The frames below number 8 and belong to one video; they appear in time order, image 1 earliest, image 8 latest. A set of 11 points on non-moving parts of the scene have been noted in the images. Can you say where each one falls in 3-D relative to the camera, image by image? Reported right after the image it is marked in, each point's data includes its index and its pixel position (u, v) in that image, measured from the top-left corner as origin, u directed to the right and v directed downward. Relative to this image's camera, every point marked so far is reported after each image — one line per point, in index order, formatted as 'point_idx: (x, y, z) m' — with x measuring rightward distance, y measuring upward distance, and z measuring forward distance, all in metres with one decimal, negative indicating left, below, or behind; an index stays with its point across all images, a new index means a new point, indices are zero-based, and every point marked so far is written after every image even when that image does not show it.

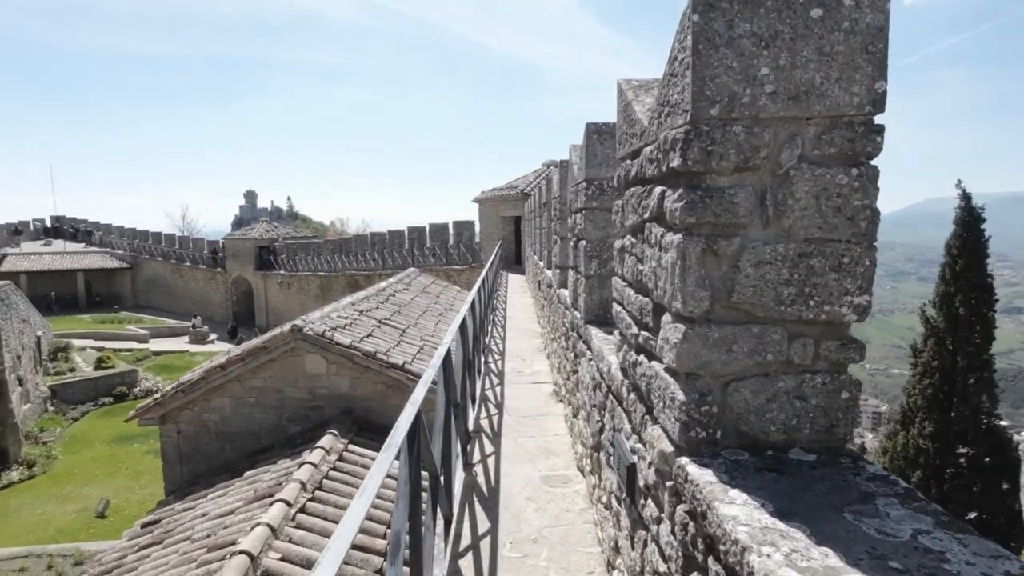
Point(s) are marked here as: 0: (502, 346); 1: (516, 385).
0: (-0.1, -0.7, +6.5) m
1: (0.0, -0.9, +5.0) m
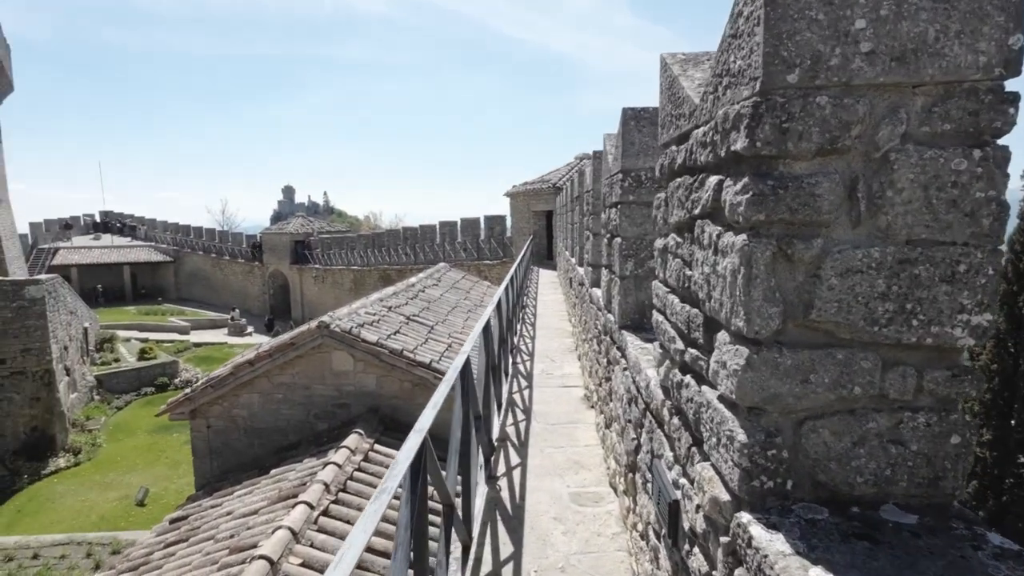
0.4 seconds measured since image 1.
0: (+0.2, -0.7, +6.3) m
1: (+0.3, -0.9, +4.8) m
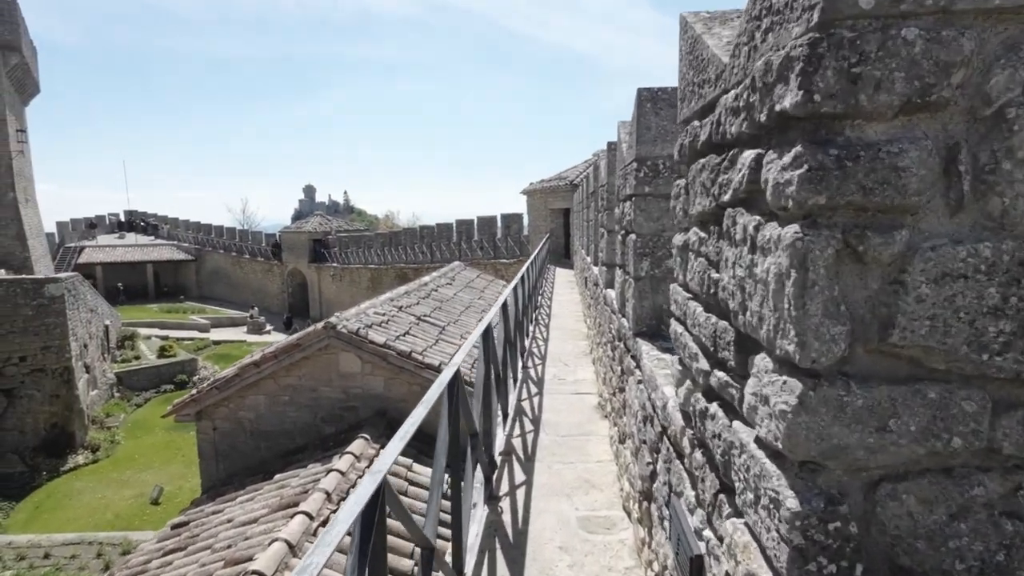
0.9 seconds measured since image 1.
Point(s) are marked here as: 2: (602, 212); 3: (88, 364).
0: (+0.3, -0.7, +6.0) m
1: (+0.4, -0.9, +4.5) m
2: (+0.7, +0.6, +4.4) m
3: (-13.5, -2.4, +17.9) m
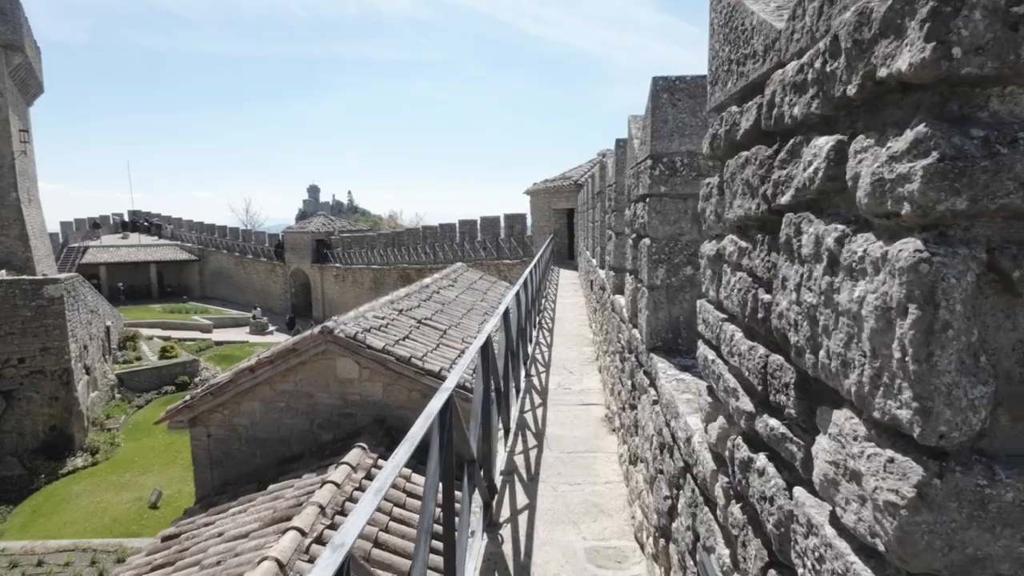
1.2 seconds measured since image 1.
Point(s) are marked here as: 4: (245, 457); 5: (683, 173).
0: (+0.4, -0.7, +5.8) m
1: (+0.4, -0.9, +4.3) m
2: (+0.7, +0.6, +4.2) m
3: (-13.4, -2.4, +17.7) m
4: (-3.3, -2.1, +6.9) m
5: (+0.7, +0.5, +2.3) m
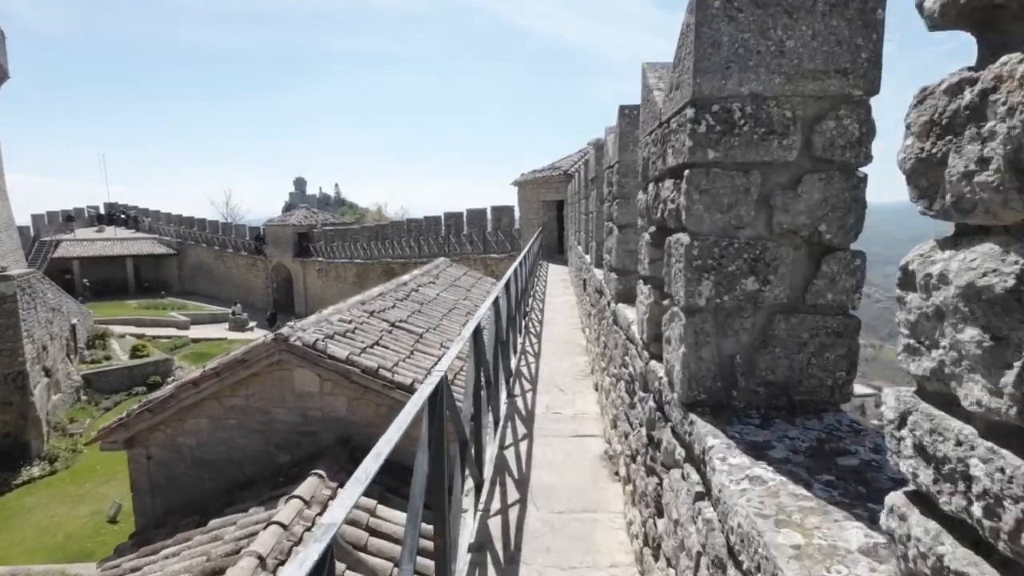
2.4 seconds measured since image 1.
0: (+0.2, -0.7, +5.0) m
1: (+0.2, -0.9, +3.5) m
2: (+0.6, +0.6, +3.4) m
3: (-13.8, -2.3, +16.7) m
4: (-3.5, -2.1, +6.1) m
5: (+0.6, +0.4, +1.5) m
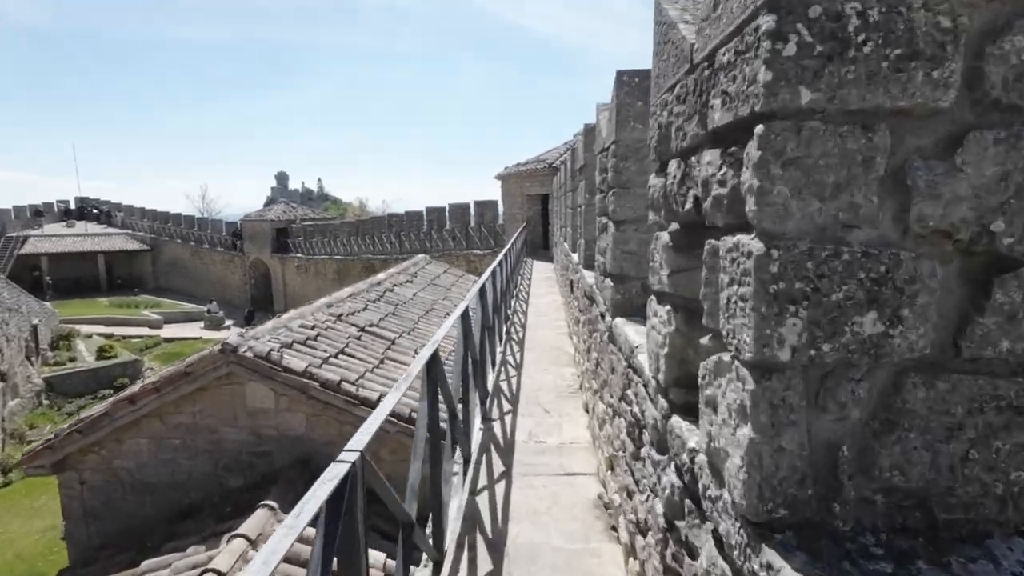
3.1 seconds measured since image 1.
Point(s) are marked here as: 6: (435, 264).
0: (0.0, -0.7, +4.4) m
1: (+0.1, -1.0, +2.9) m
2: (+0.5, +0.5, +2.8) m
3: (-14.2, -2.3, +15.8) m
4: (-3.7, -2.1, +5.4) m
5: (+0.5, +0.4, +0.9) m
6: (-1.7, +0.5, +12.3) m
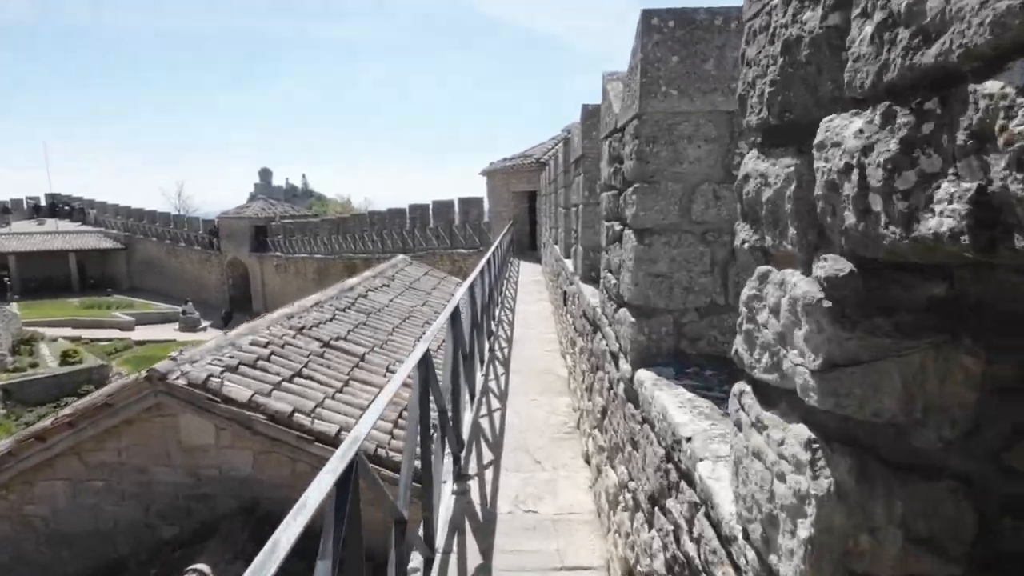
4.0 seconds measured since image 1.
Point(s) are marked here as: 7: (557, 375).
0: (-0.1, -0.8, +3.7) m
1: (0.0, -1.1, +2.1) m
2: (+0.4, +0.4, +2.0) m
3: (-14.6, -2.4, +14.7) m
4: (-3.8, -2.2, +4.6) m
5: (+0.5, +0.2, +0.2) m
6: (-2.0, +0.5, +11.5) m
7: (+0.4, -0.7, +4.5) m
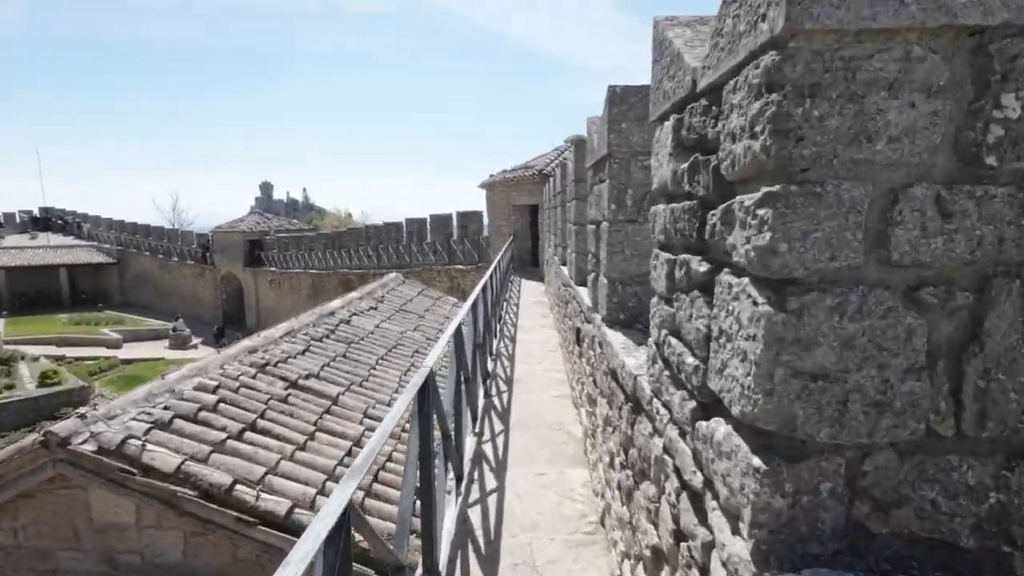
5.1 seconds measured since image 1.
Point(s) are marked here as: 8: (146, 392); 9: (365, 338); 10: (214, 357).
0: (-0.1, -1.1, +2.8) m
1: (0.0, -1.3, +1.2) m
2: (+0.4, +0.2, +1.1) m
3: (-14.6, -2.9, +13.7) m
4: (-3.8, -2.5, +3.6) m
5: (+0.5, +0.1, -0.7) m
6: (-2.0, +0.1, +10.6) m
7: (+0.4, -0.9, +3.6) m
8: (-2.6, -0.7, +3.9) m
9: (-1.8, -0.6, +6.8) m
10: (-2.6, -0.6, +4.8) m
